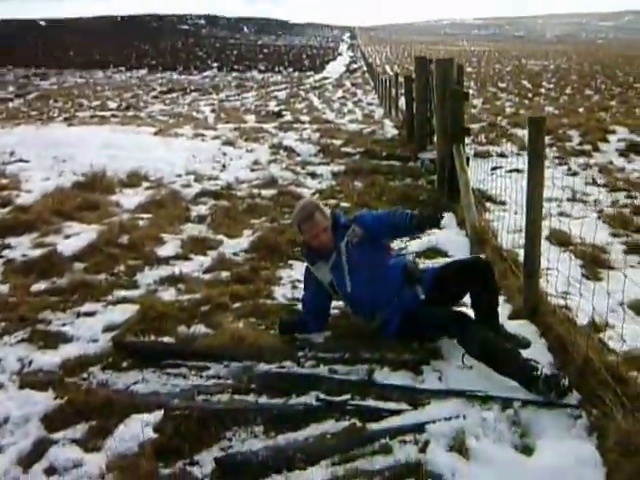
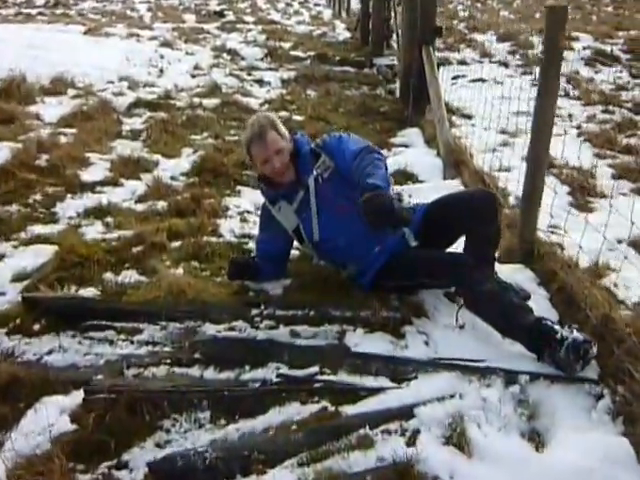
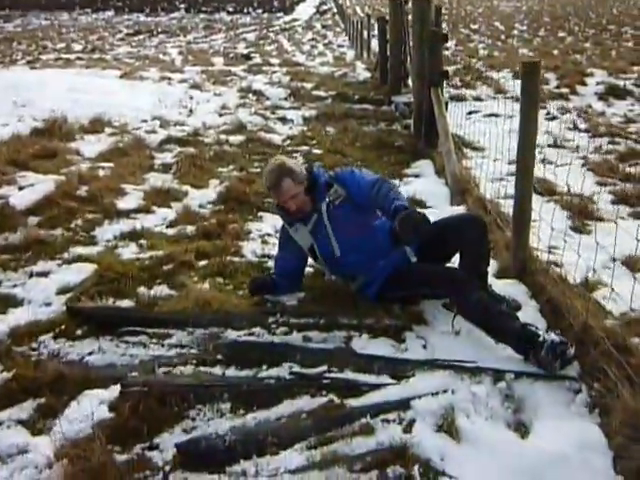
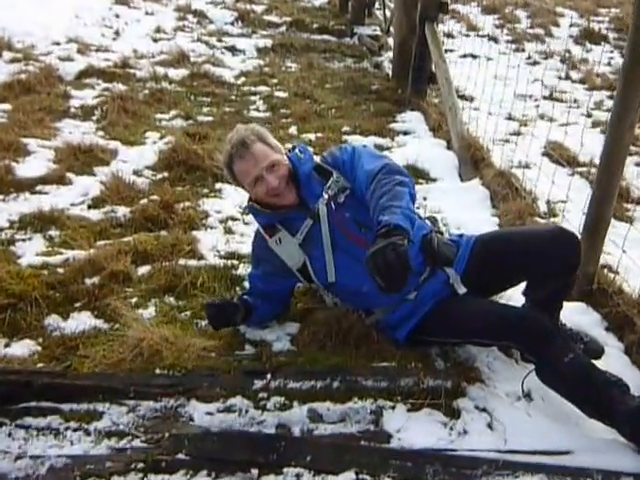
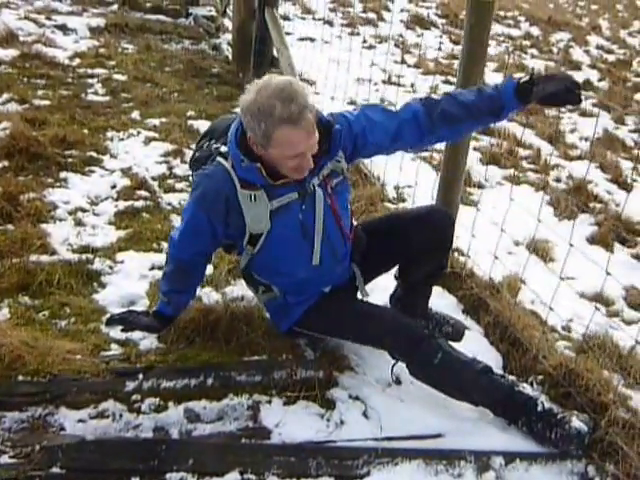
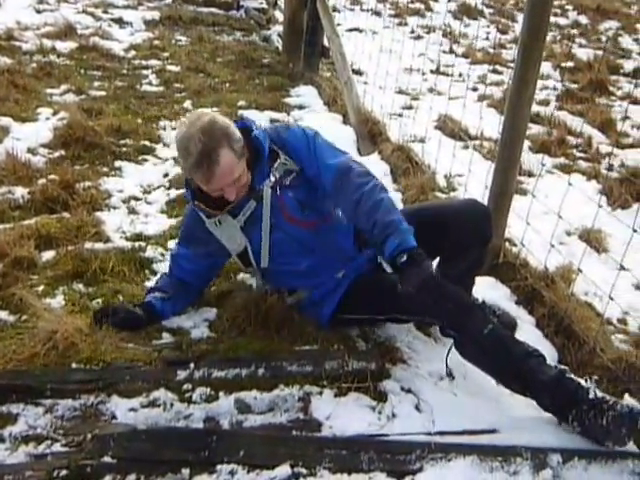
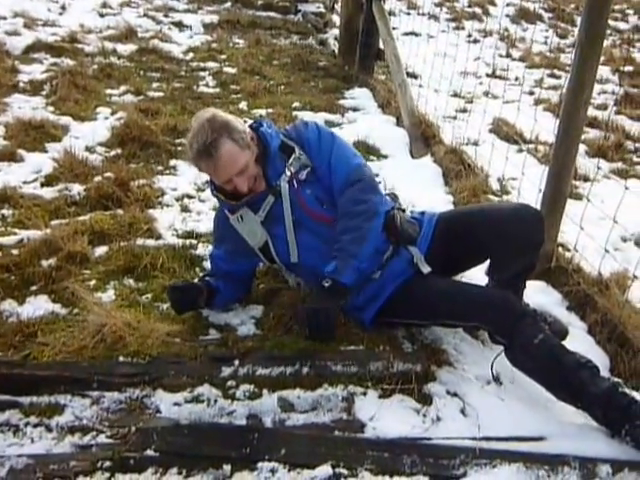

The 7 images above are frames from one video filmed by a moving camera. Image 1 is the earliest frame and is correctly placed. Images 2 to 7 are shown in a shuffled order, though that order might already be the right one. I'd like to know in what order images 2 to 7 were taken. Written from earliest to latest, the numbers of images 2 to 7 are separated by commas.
3, 2, 4, 7, 6, 5
